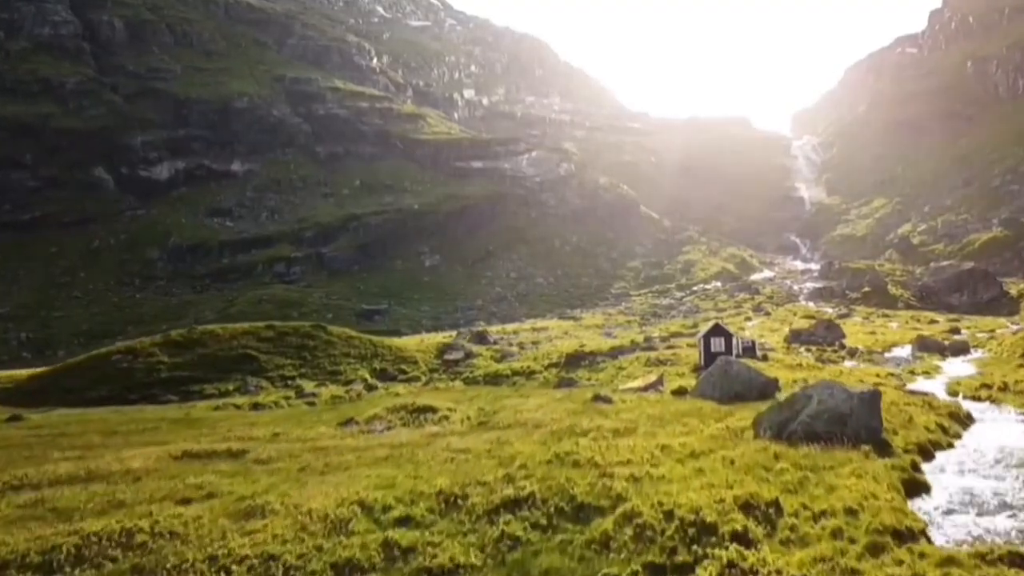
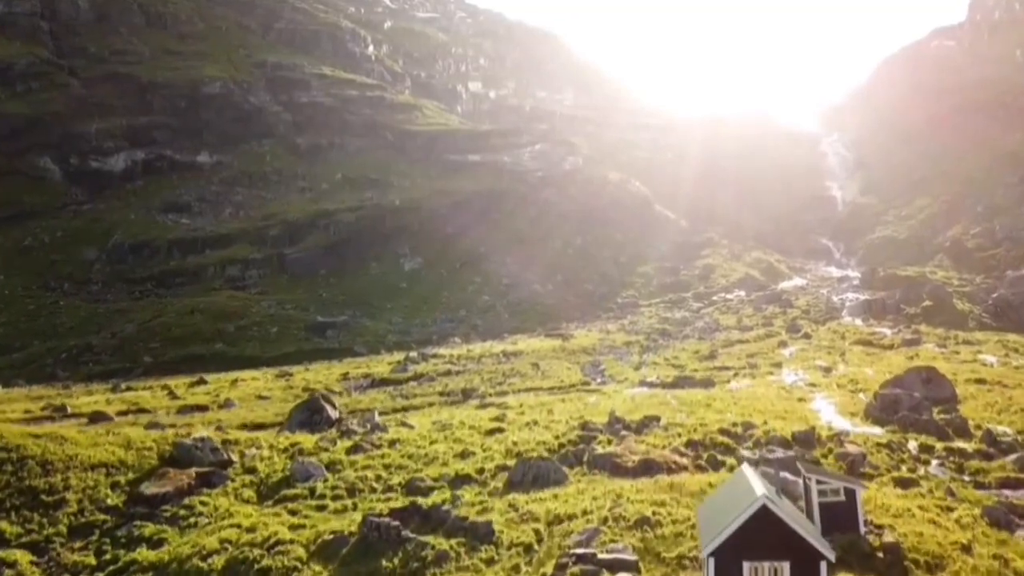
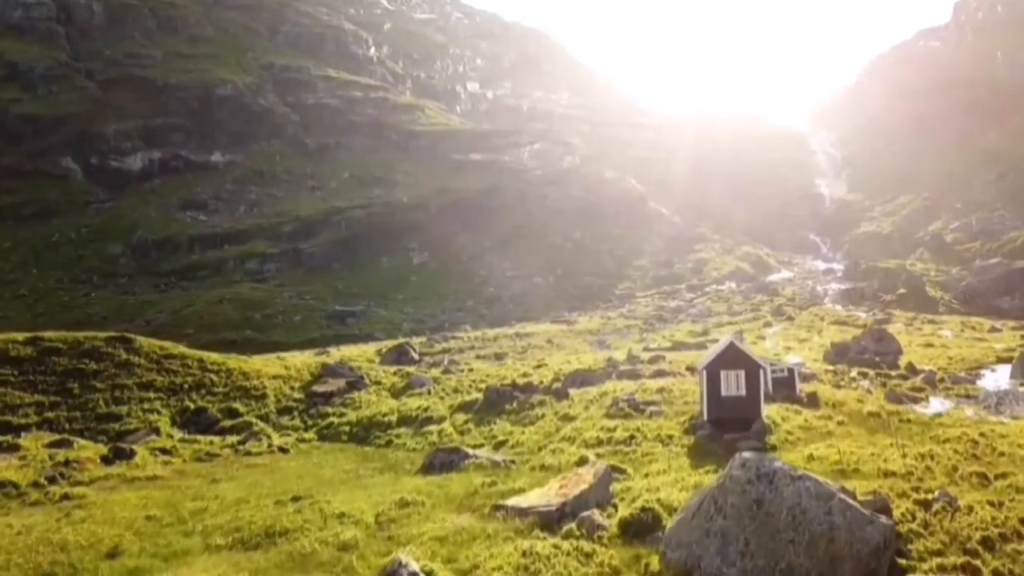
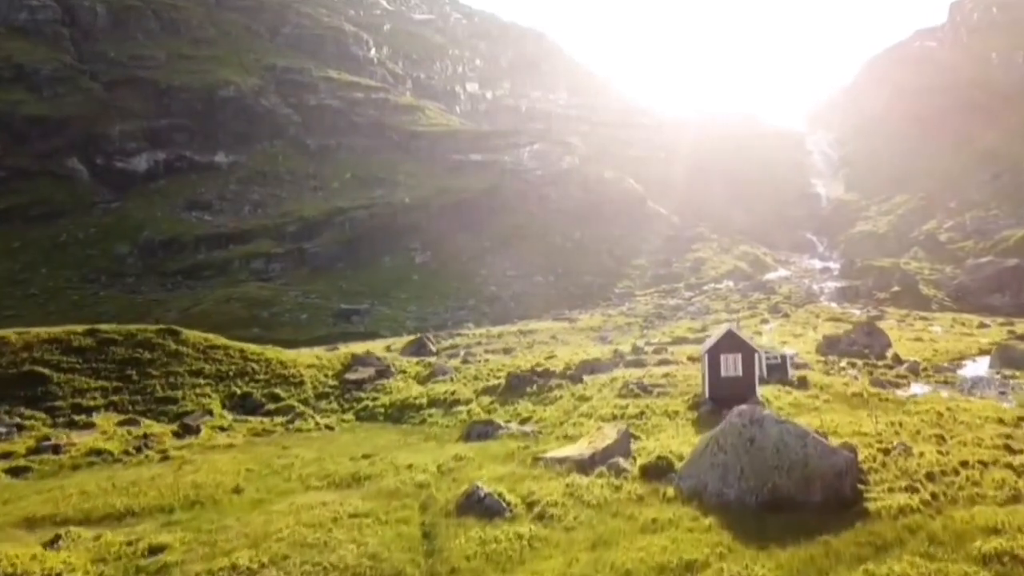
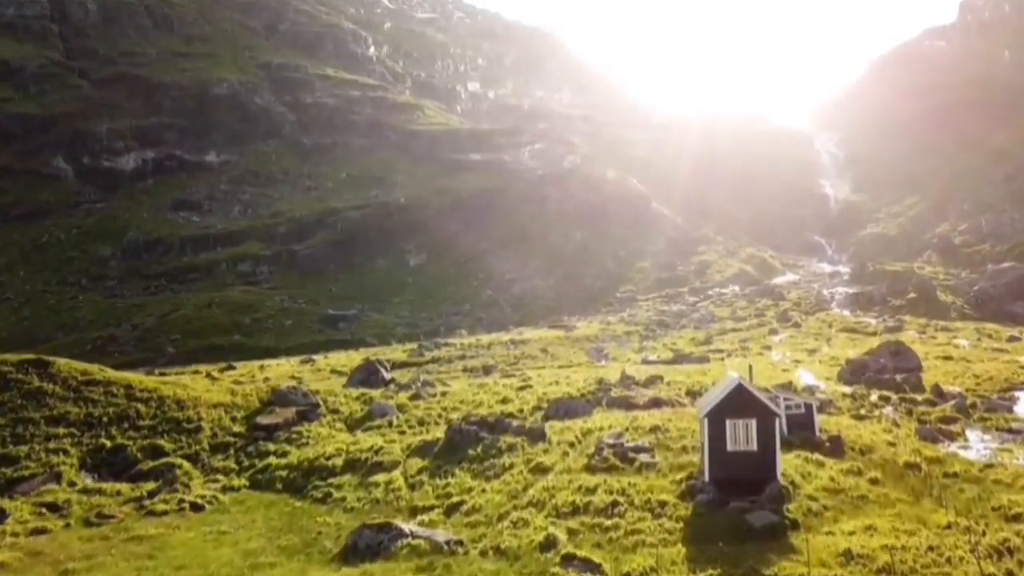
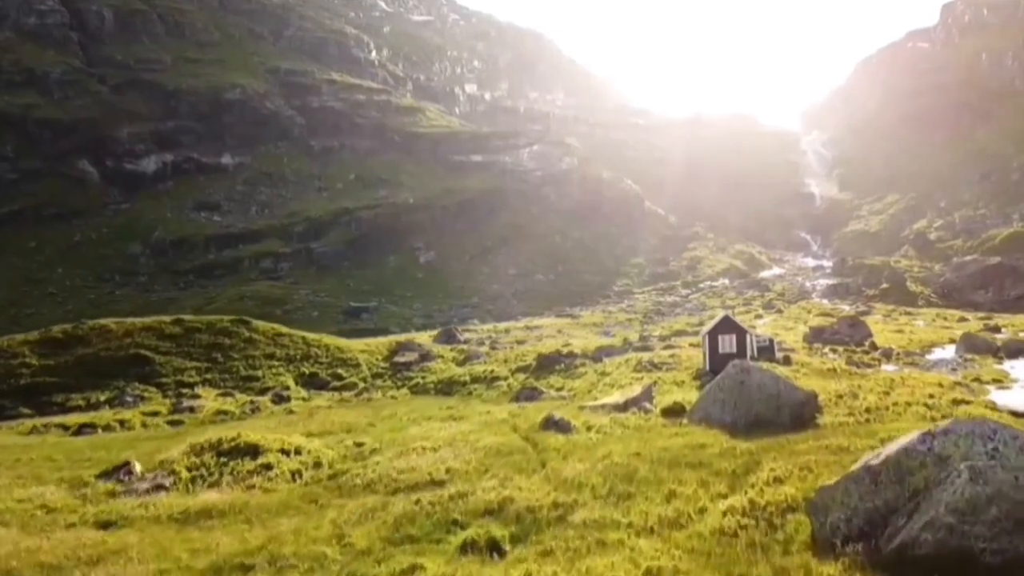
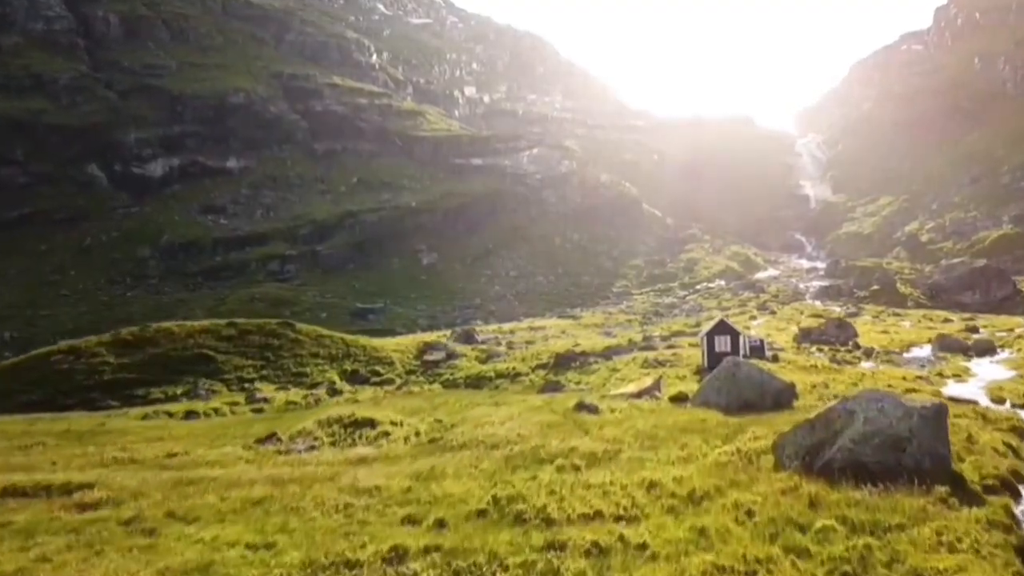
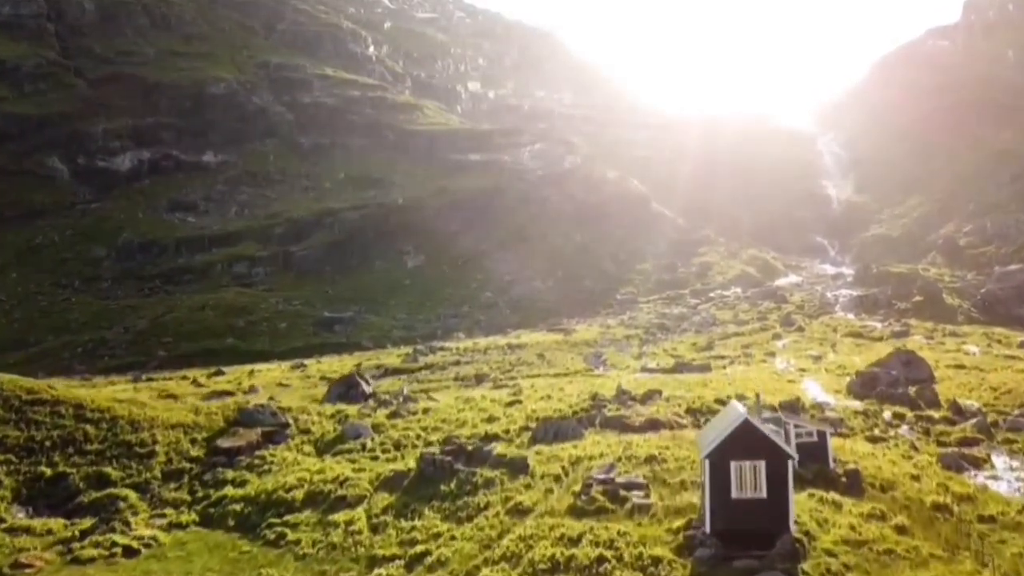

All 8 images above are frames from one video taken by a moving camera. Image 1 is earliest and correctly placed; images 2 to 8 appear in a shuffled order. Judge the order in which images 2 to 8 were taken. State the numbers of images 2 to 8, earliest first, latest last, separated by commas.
7, 6, 4, 3, 5, 8, 2
